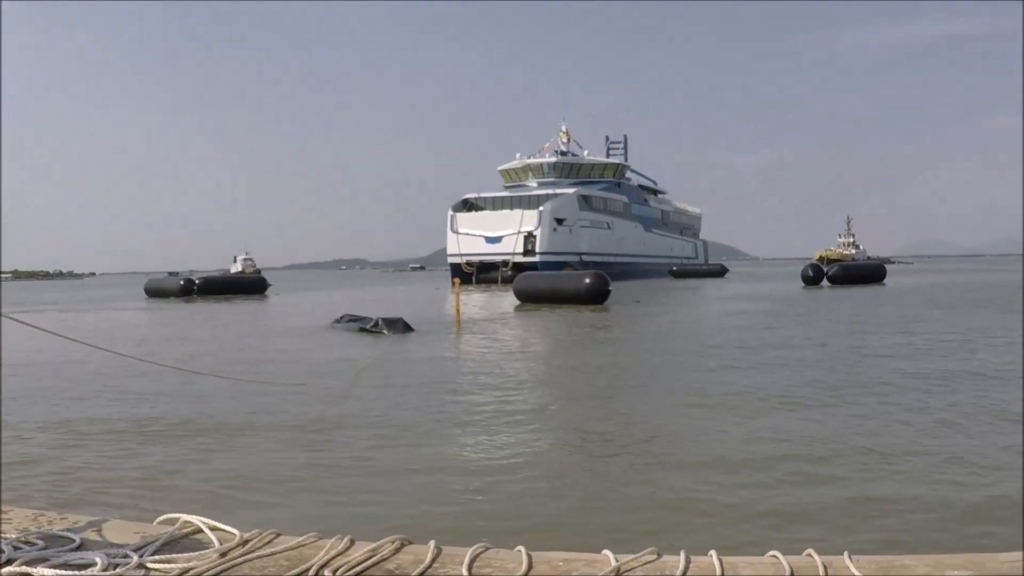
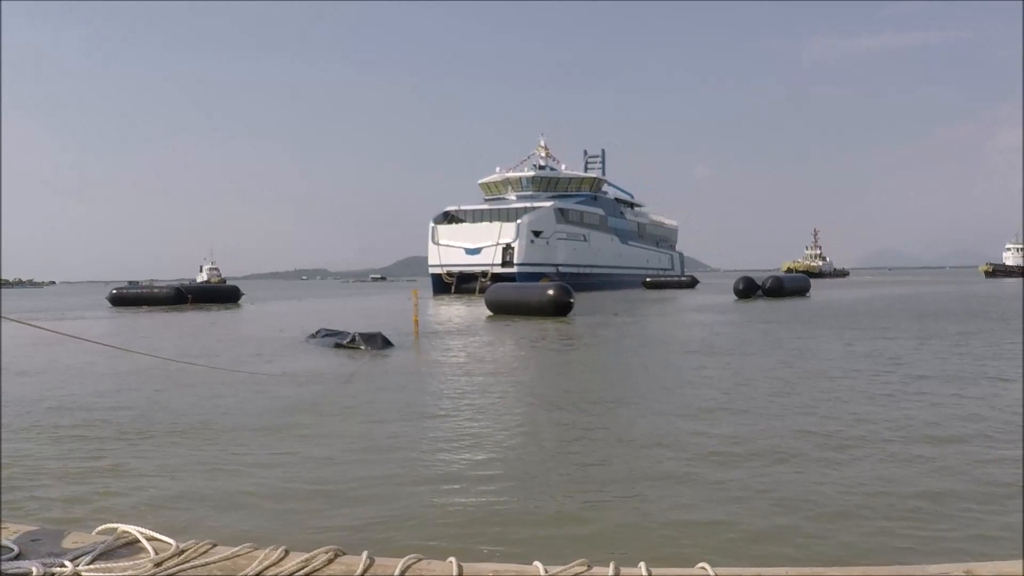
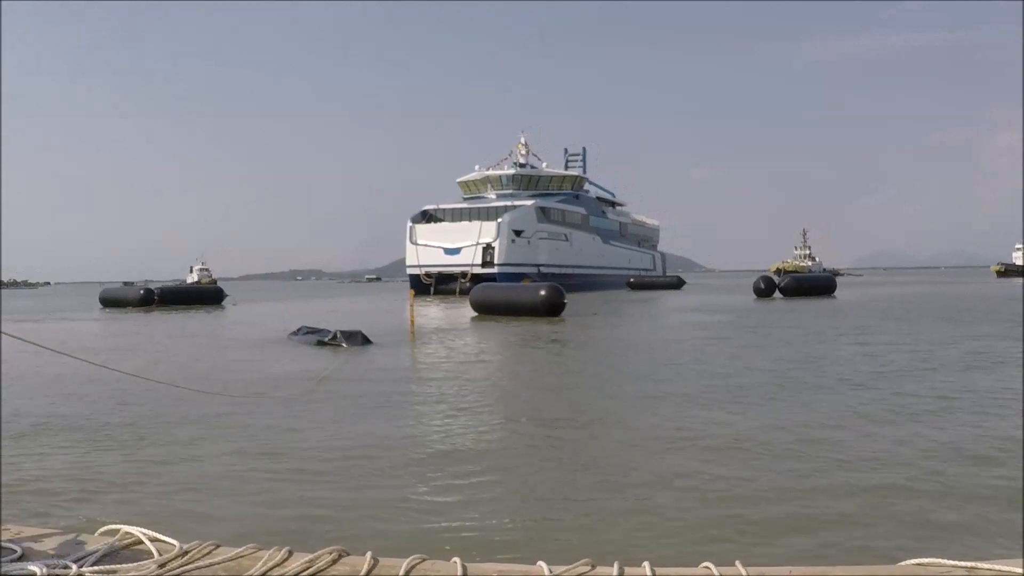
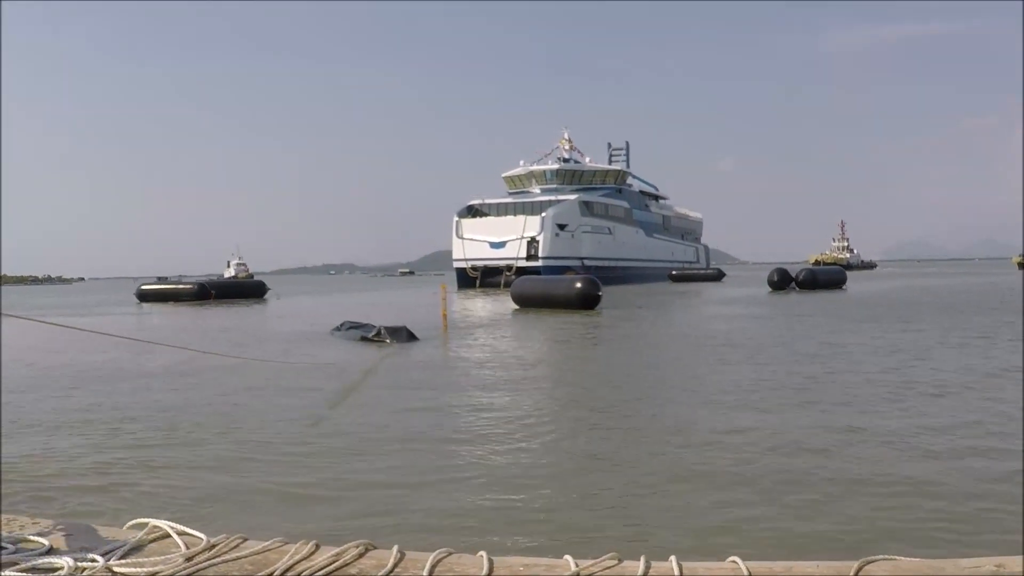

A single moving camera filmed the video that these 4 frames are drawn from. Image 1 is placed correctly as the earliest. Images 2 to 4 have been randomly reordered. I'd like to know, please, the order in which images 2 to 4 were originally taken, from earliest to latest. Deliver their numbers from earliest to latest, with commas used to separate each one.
3, 4, 2
